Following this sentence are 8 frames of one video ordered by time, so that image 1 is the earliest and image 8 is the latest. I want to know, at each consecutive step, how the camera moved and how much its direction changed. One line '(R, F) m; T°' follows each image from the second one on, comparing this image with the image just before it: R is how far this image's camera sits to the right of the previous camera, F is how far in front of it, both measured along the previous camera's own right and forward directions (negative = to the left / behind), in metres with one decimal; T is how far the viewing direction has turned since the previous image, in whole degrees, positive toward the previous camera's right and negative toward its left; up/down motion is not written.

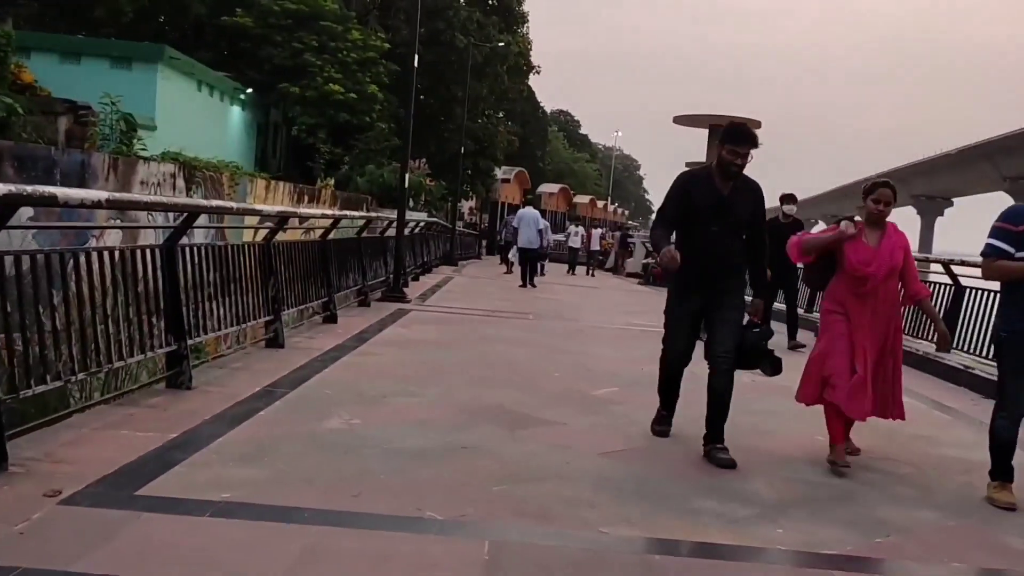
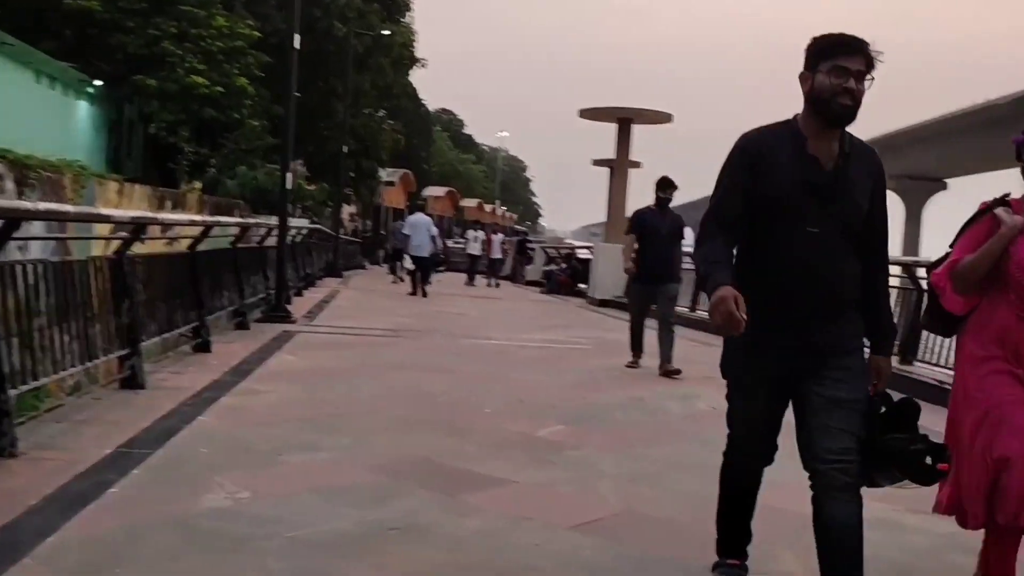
(-0.2, +1.3) m; +7°
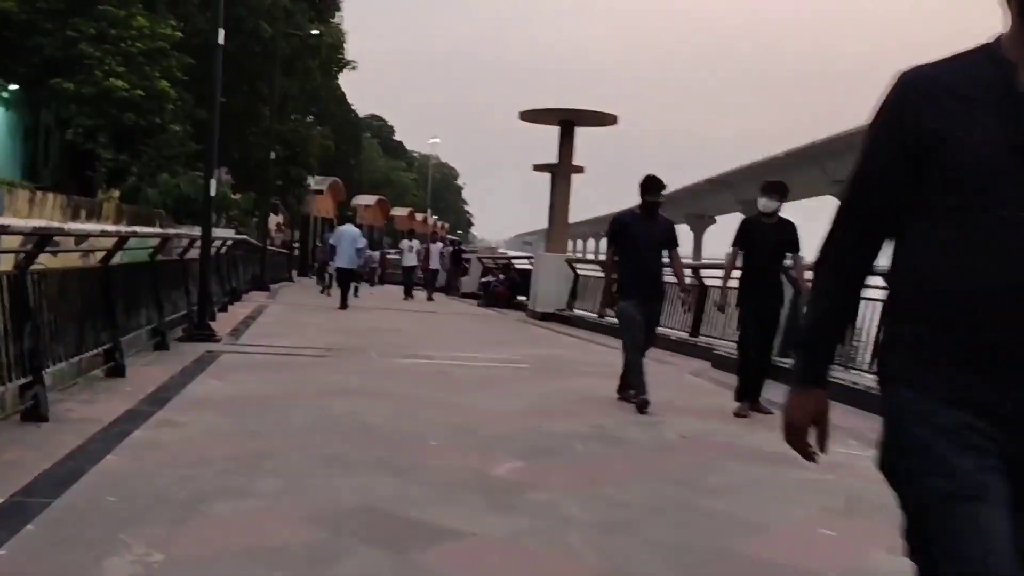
(-0.1, +0.6) m; +4°
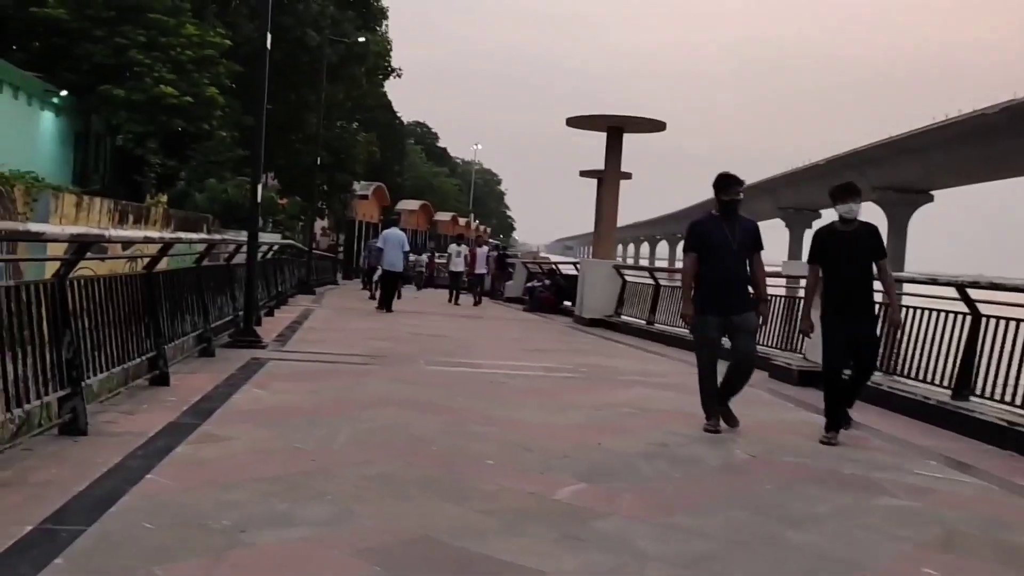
(-0.1, +0.4) m; -2°
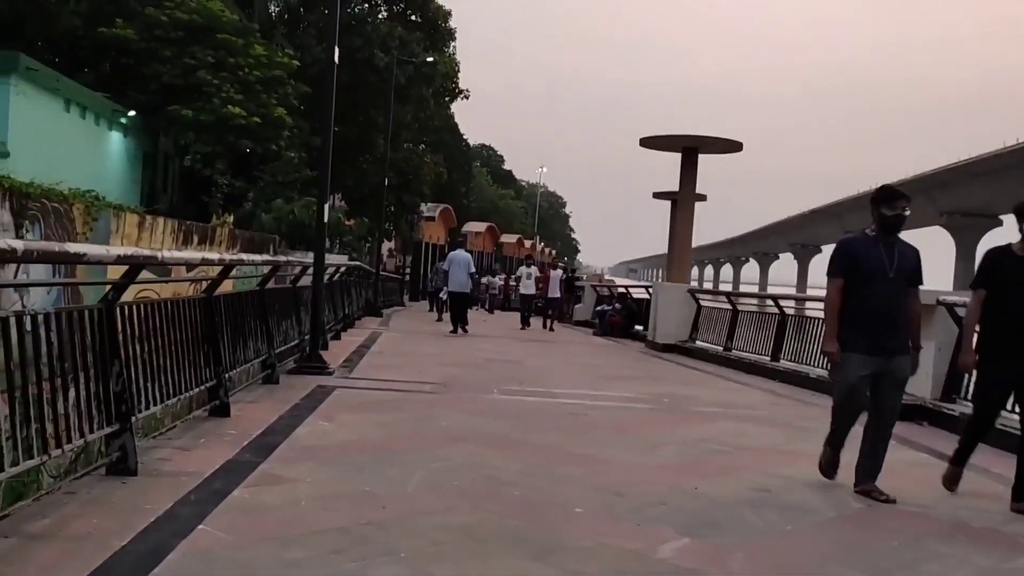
(-0.1, +0.6) m; -3°
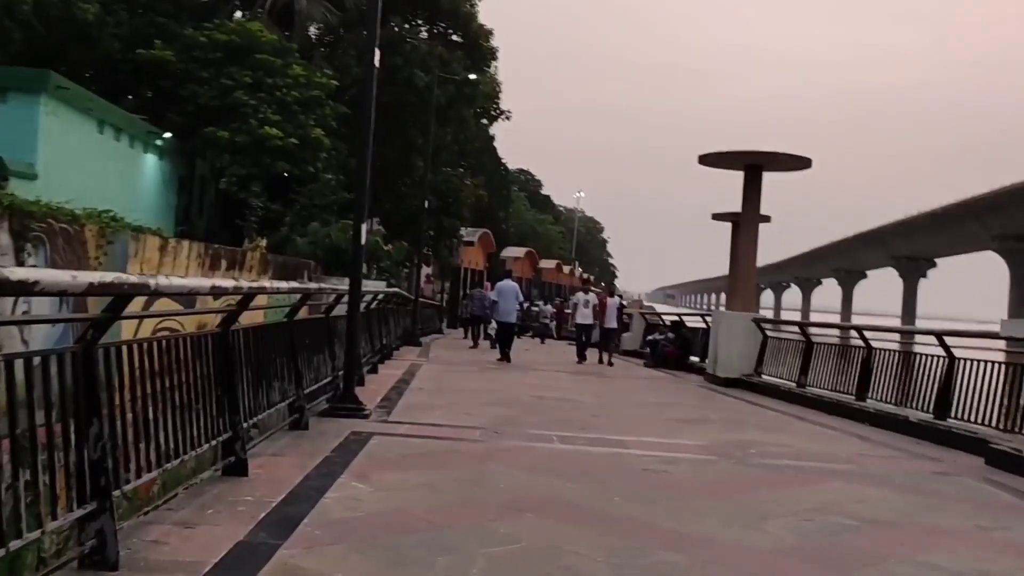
(-0.2, +1.2) m; -2°
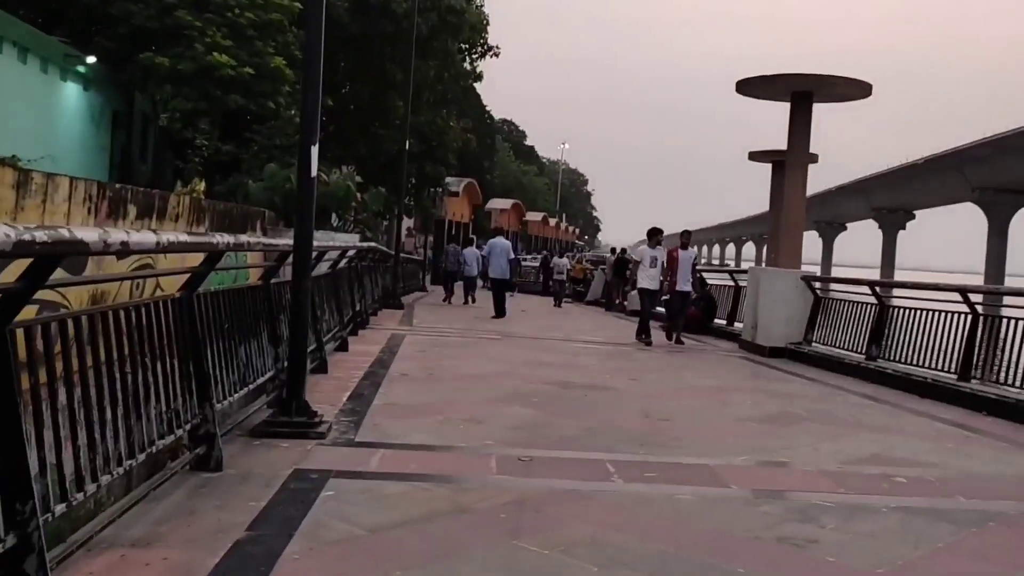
(-0.2, +3.0) m; +1°
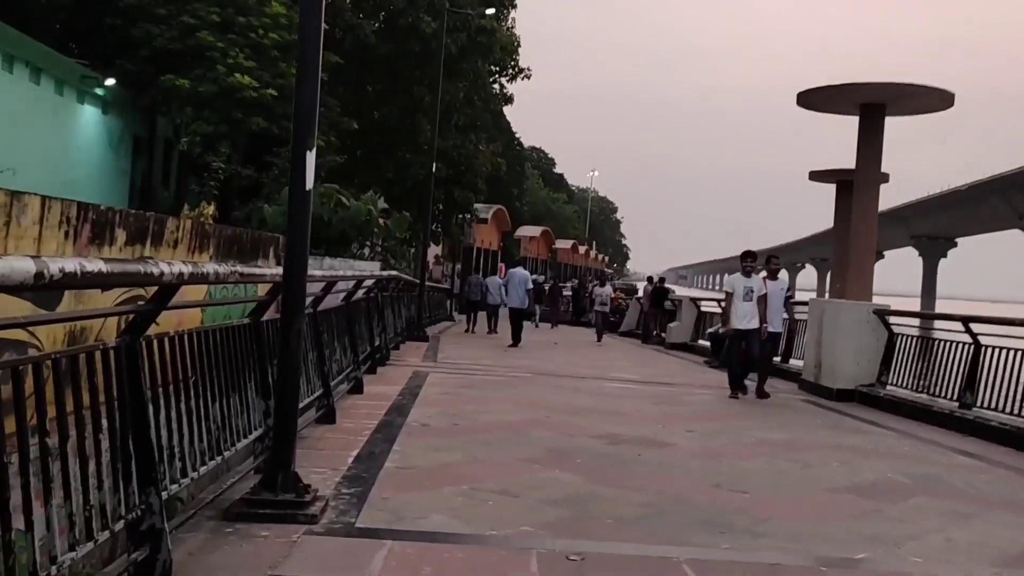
(-0.1, +1.3) m; -2°
